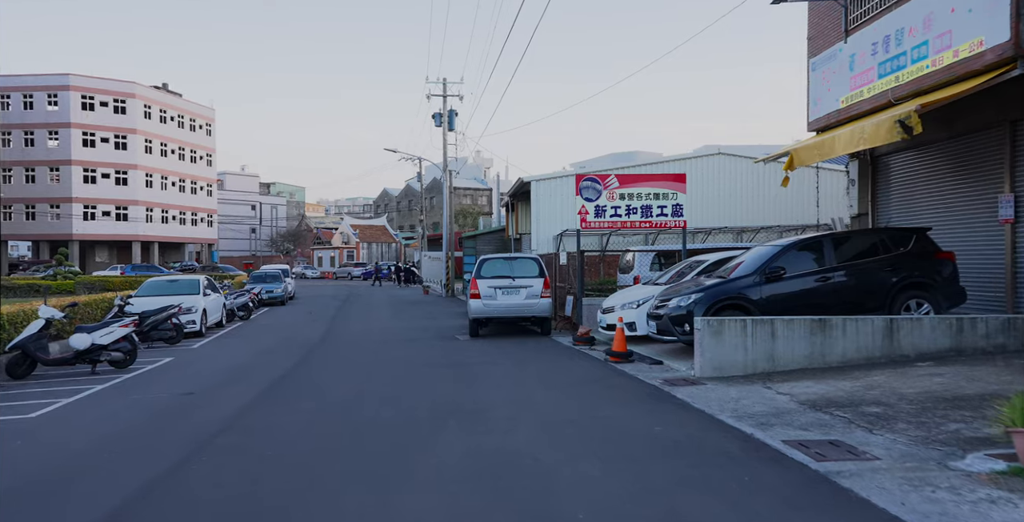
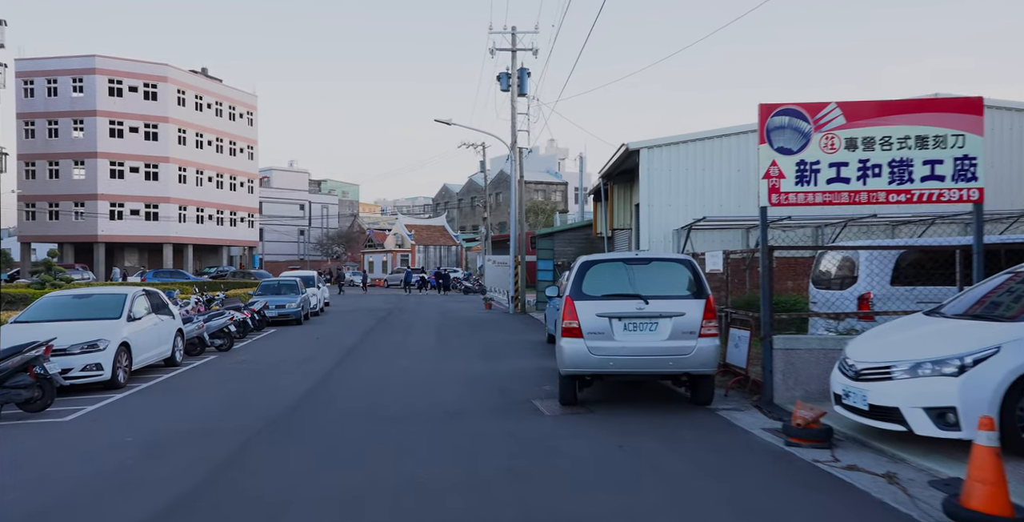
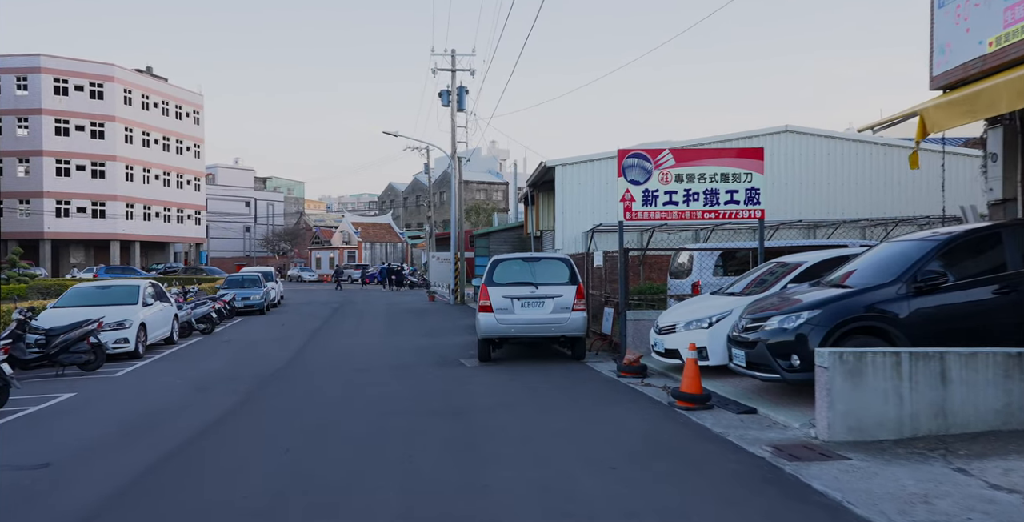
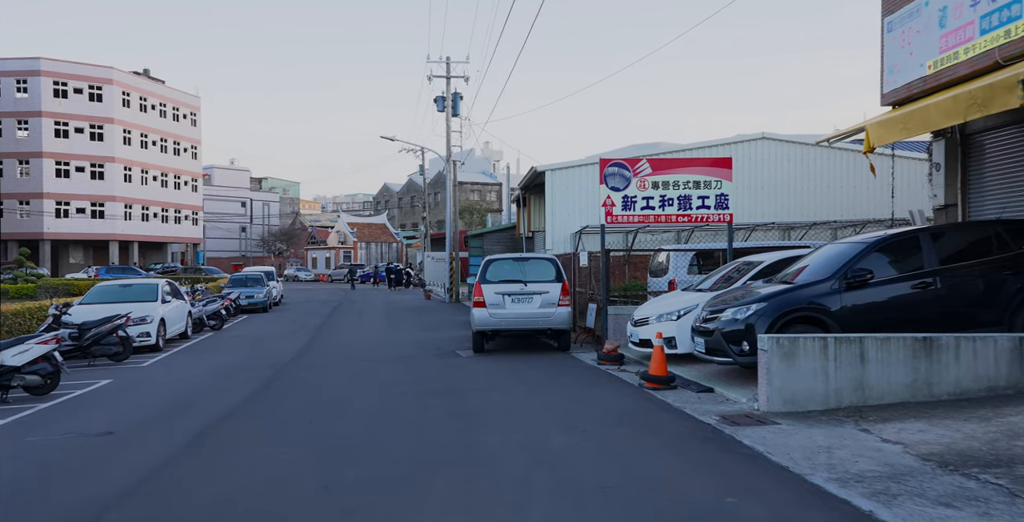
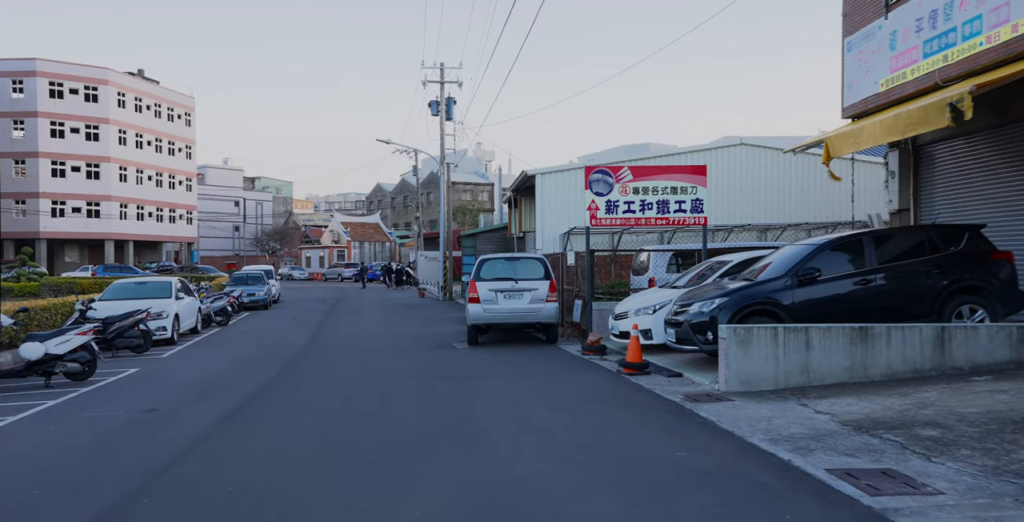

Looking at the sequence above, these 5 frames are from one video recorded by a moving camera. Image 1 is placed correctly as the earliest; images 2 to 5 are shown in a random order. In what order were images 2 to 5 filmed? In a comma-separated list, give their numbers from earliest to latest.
5, 4, 3, 2
